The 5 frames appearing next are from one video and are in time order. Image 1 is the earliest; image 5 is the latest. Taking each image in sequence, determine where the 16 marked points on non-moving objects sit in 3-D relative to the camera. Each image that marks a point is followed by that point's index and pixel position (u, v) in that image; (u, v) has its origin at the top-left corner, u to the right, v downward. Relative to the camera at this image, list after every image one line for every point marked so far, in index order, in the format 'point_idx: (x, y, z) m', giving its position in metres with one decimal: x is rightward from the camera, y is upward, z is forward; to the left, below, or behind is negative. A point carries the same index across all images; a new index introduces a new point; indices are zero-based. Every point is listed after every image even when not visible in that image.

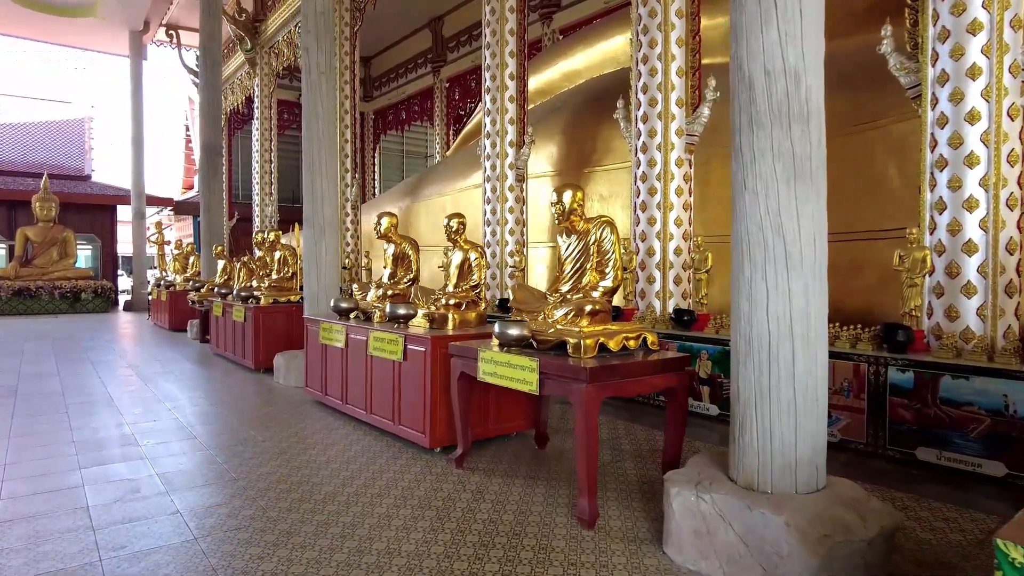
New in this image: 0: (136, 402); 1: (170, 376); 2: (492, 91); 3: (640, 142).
0: (-2.6, -0.8, +4.2) m
1: (-2.9, -0.7, +5.2) m
2: (-0.2, +1.9, +5.9) m
3: (+1.0, +1.1, +4.5) m
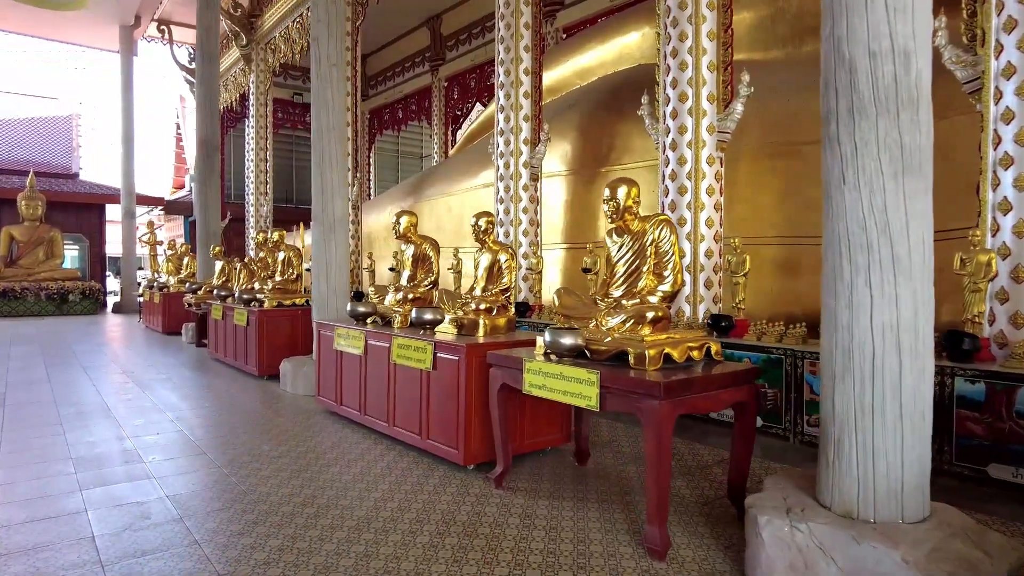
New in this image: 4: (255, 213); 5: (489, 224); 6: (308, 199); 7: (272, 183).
0: (-2.4, -0.8, +3.9) m
1: (-2.8, -0.8, +4.9) m
2: (-0.1, +1.9, +5.7) m
3: (+1.1, +1.1, +4.3) m
4: (-4.7, +1.4, +10.9) m
5: (-0.1, +0.3, +3.3) m
6: (-5.2, +2.3, +15.4) m
7: (-4.5, +1.9, +11.2) m
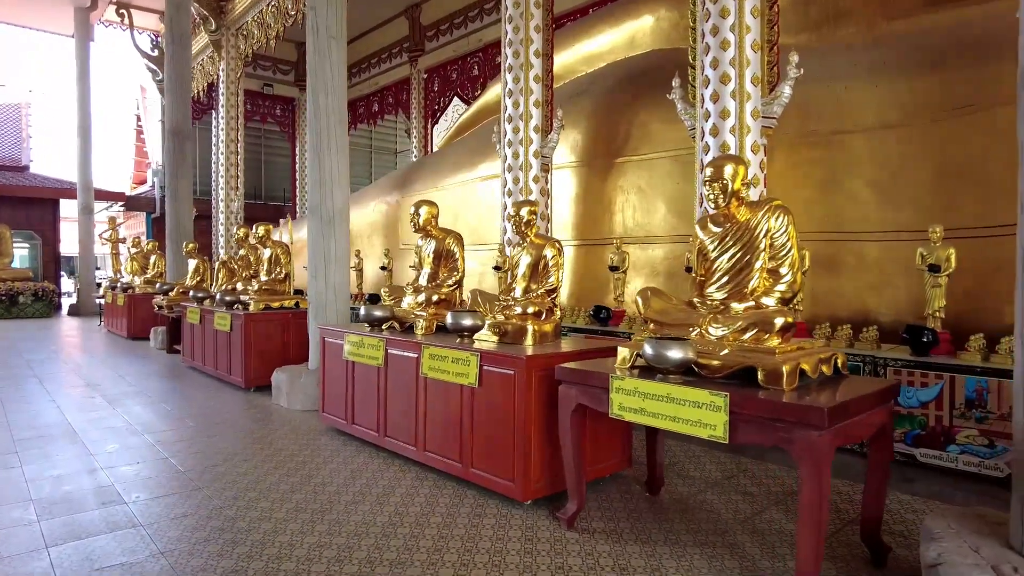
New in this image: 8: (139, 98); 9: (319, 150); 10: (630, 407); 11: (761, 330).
0: (-2.2, -0.8, +3.3) m
1: (-2.7, -0.8, +4.3) m
2: (0.0, +1.9, +5.2) m
3: (+1.3, +1.1, +4.0) m
4: (-4.9, +1.3, +10.2) m
5: (+0.1, +0.3, +2.8) m
6: (-5.7, +2.3, +14.6) m
7: (-4.7, +1.9, +10.5) m
8: (-9.5, +4.8, +15.3) m
9: (-1.3, +0.9, +4.0) m
10: (+0.4, -0.4, +1.9) m
11: (+0.7, -0.1, +1.8) m
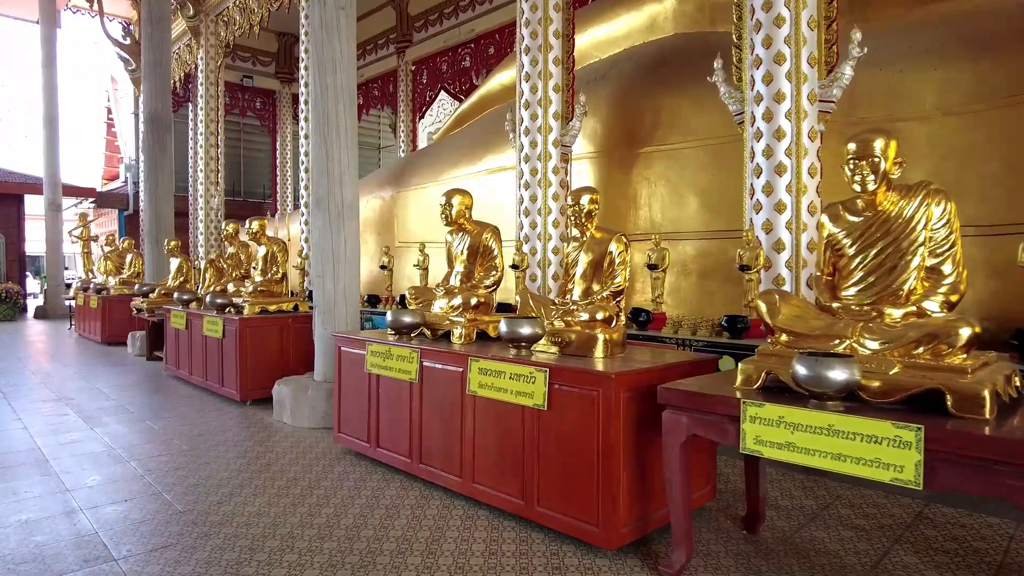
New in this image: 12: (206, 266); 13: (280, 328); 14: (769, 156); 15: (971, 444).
0: (-2.0, -0.8, +2.8) m
1: (-2.5, -0.8, +3.8) m
2: (+0.2, +1.9, +4.8) m
3: (+1.5, +1.1, +3.6) m
4: (-4.9, +1.3, +9.6) m
5: (+0.3, +0.3, +2.4) m
6: (-5.9, +2.2, +14.0) m
7: (-4.7, +1.9, +9.9) m
8: (-9.7, +4.8, +14.6) m
9: (-1.1, +0.9, +3.6) m
10: (+0.6, -0.4, +1.5) m
11: (+1.0, -0.1, +1.4) m
12: (-2.6, +0.2, +5.1) m
13: (-1.6, -0.3, +4.1) m
14: (+1.5, +0.8, +3.6) m
15: (+0.9, -0.3, +1.2) m
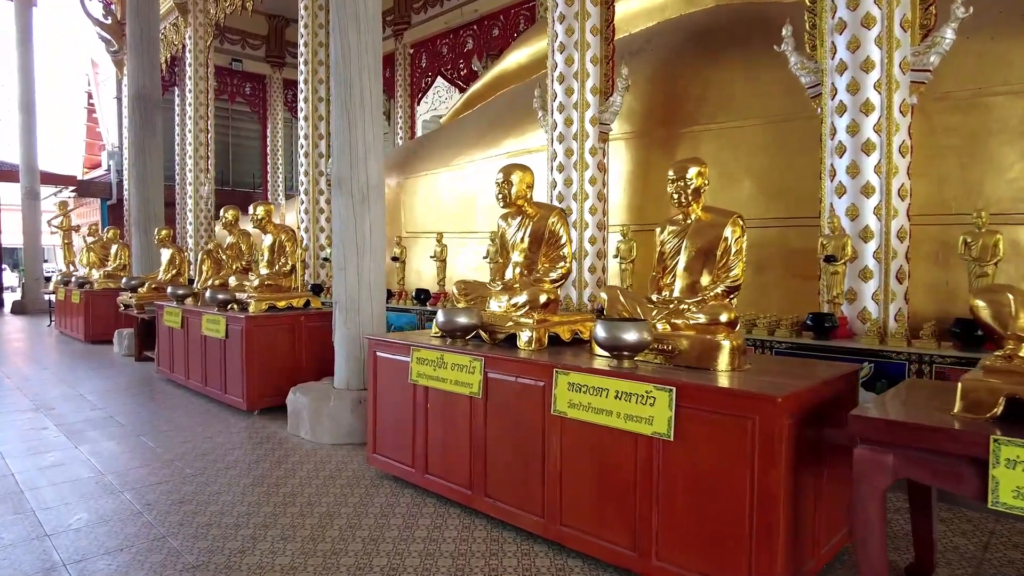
0: (-1.7, -0.8, +2.4) m
1: (-2.2, -0.7, +3.3) m
2: (+0.4, +1.9, +4.4) m
3: (+1.7, +1.1, +3.2) m
4: (-4.8, +1.4, +9.0) m
5: (+0.6, +0.4, +2.0) m
6: (-5.8, +2.4, +13.4) m
7: (-4.6, +2.0, +9.3) m
8: (-9.7, +4.9, +13.9) m
9: (-0.8, +1.0, +3.1) m
10: (+0.9, -0.4, +1.0) m
11: (+1.3, -0.1, +1.0) m
12: (-2.3, +0.2, +4.6) m
13: (-1.3, -0.2, +3.6) m
14: (+1.8, +0.8, +3.1) m
15: (+1.2, -0.3, +0.8) m
